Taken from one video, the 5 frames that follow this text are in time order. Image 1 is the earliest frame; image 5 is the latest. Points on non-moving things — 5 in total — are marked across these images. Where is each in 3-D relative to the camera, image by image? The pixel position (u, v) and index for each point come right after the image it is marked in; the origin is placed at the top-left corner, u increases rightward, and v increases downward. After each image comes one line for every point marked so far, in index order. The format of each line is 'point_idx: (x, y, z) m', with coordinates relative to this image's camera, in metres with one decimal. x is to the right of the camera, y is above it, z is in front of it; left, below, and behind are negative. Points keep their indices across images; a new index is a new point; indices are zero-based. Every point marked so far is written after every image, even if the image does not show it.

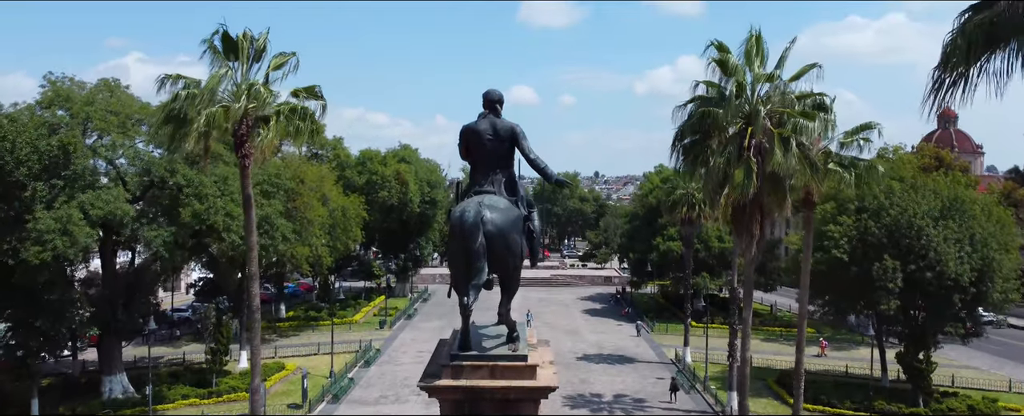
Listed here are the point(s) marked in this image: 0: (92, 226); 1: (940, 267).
0: (-9.5, -0.4, +17.1) m
1: (+10.9, -1.5, +19.1) m
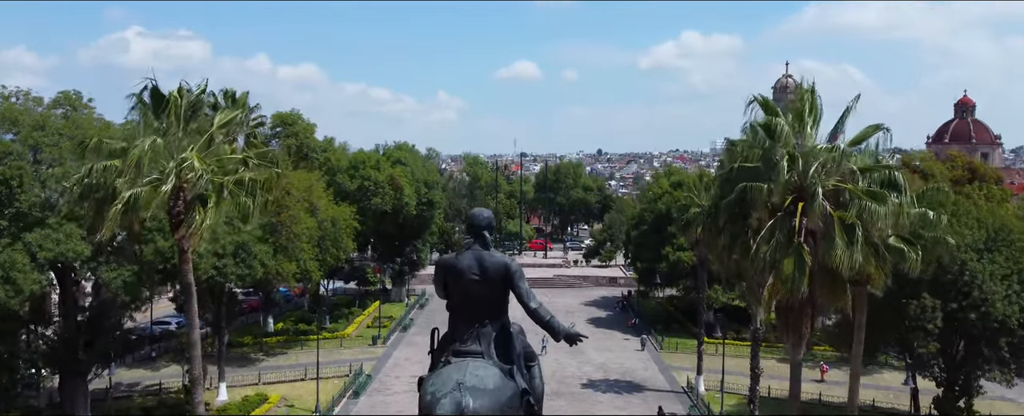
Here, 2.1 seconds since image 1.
0: (-9.5, -1.2, +15.2) m
1: (+10.9, -2.3, +17.3) m
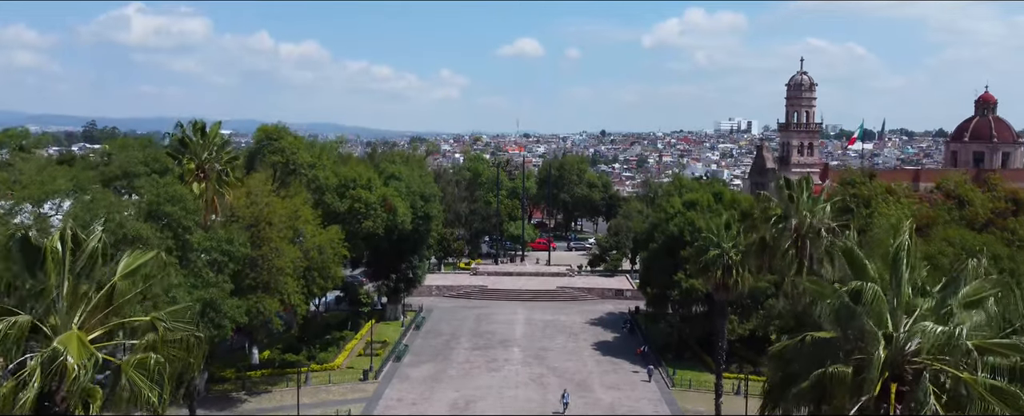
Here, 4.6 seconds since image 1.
0: (-9.6, -2.6, +13.2) m
1: (+10.9, -3.6, +15.2) m
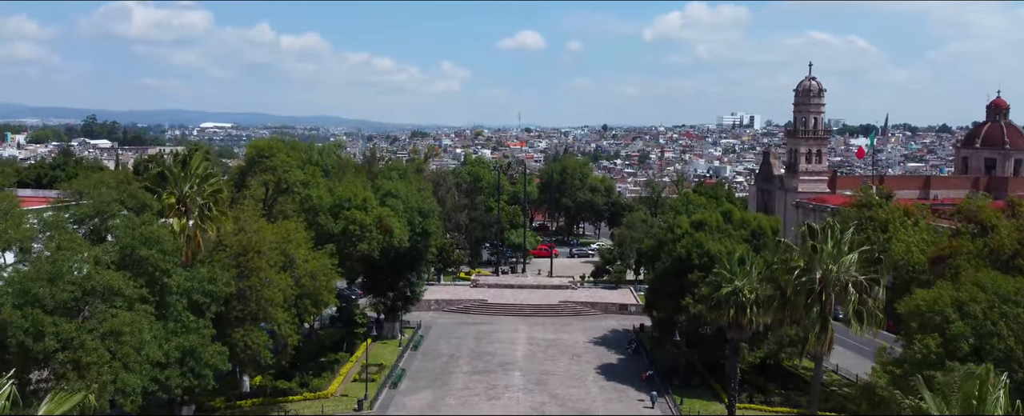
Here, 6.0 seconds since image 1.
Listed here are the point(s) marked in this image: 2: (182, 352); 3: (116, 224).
0: (-9.6, -3.5, +12.1) m
1: (+10.9, -4.6, +14.0) m
2: (-7.2, -3.1, +16.4) m
3: (-8.7, -0.4, +16.6) m
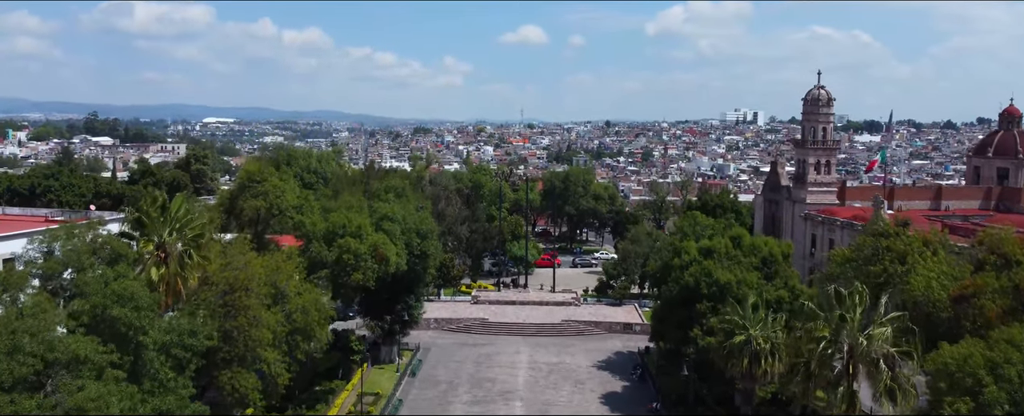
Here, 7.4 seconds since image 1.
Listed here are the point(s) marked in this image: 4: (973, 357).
0: (-9.6, -4.6, +11.0) m
1: (+10.9, -5.7, +12.9) m
2: (-7.2, -4.2, +15.4) m
3: (-8.7, -1.4, +15.5) m
4: (+9.7, -3.1, +15.8) m
